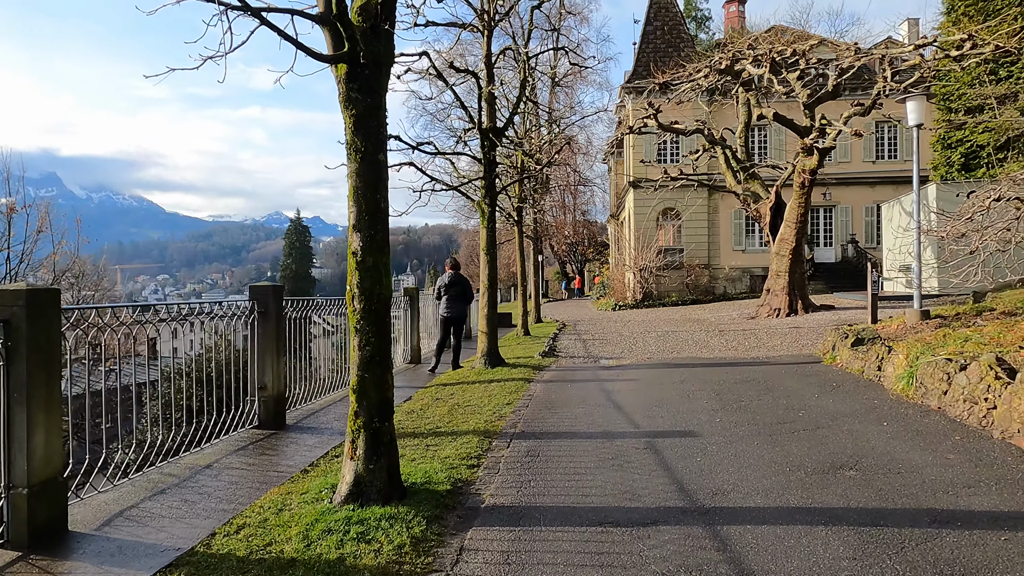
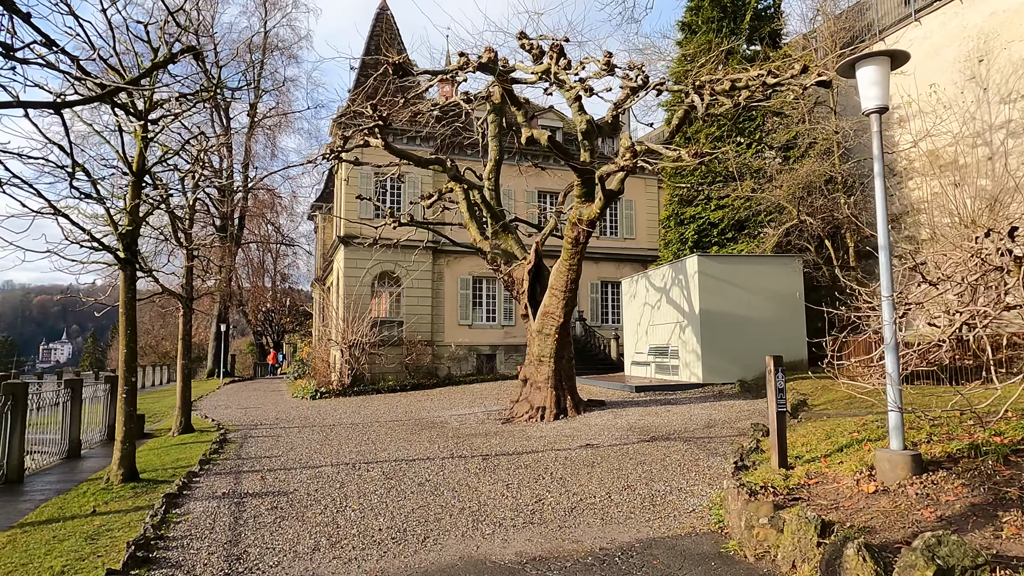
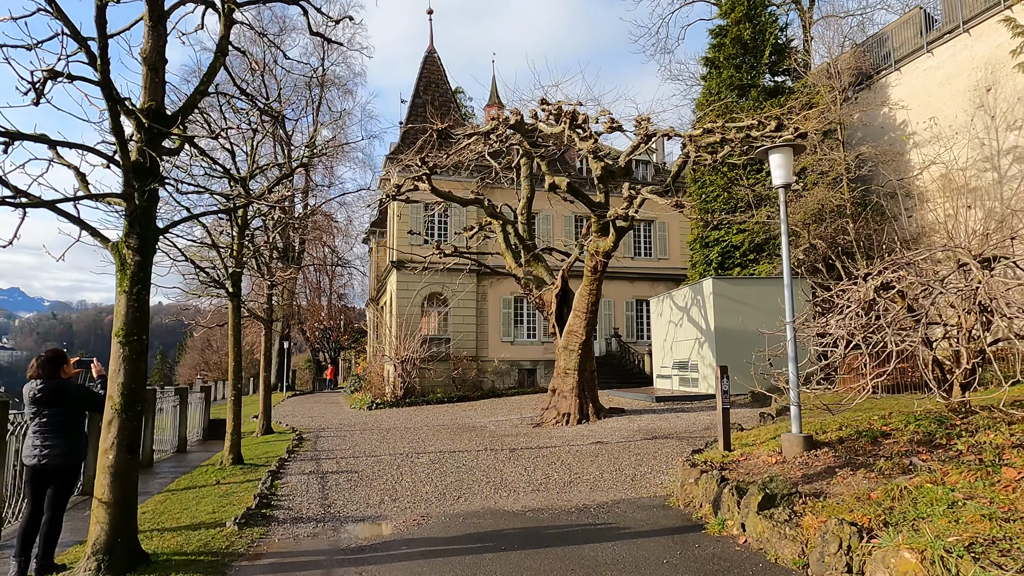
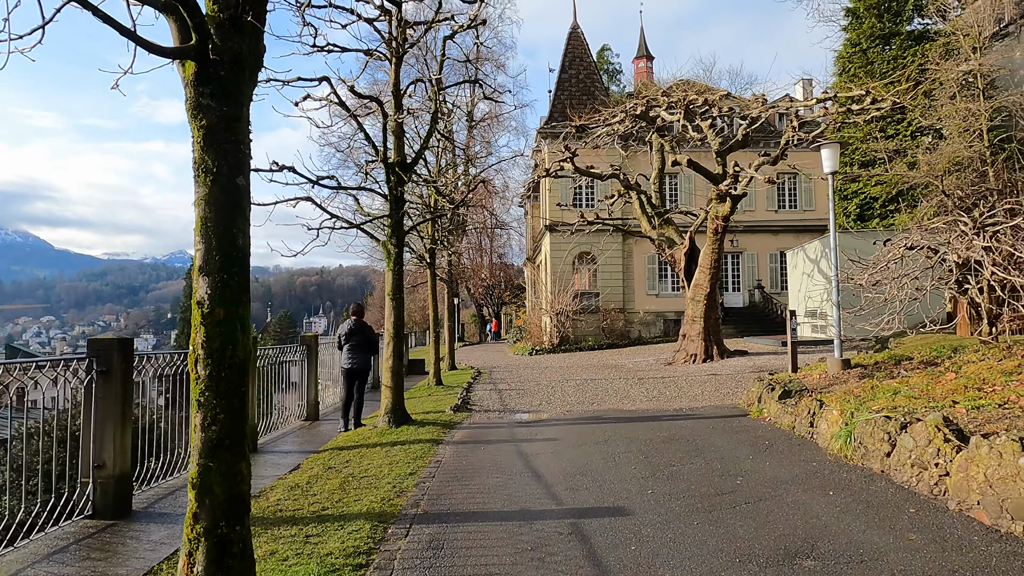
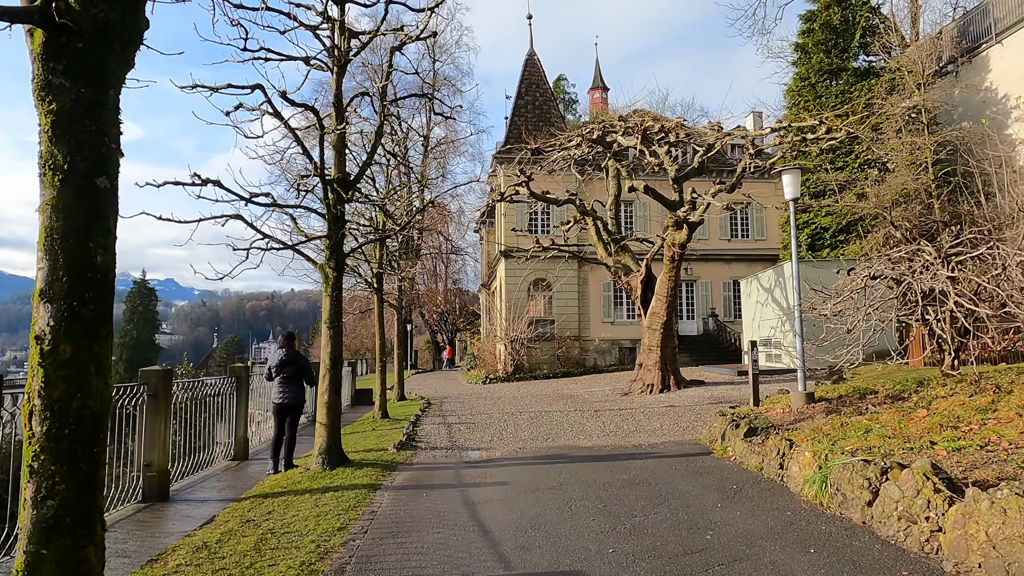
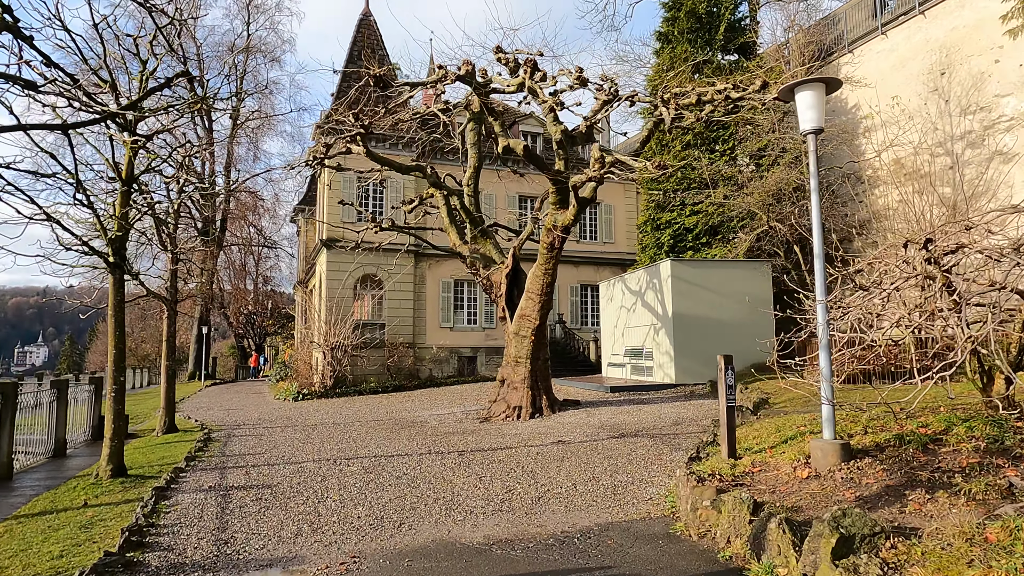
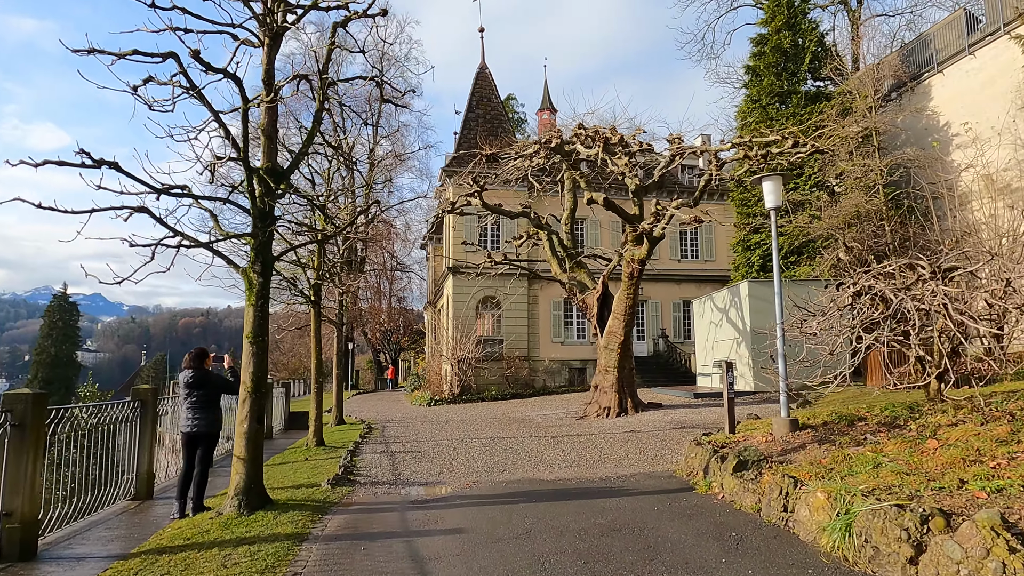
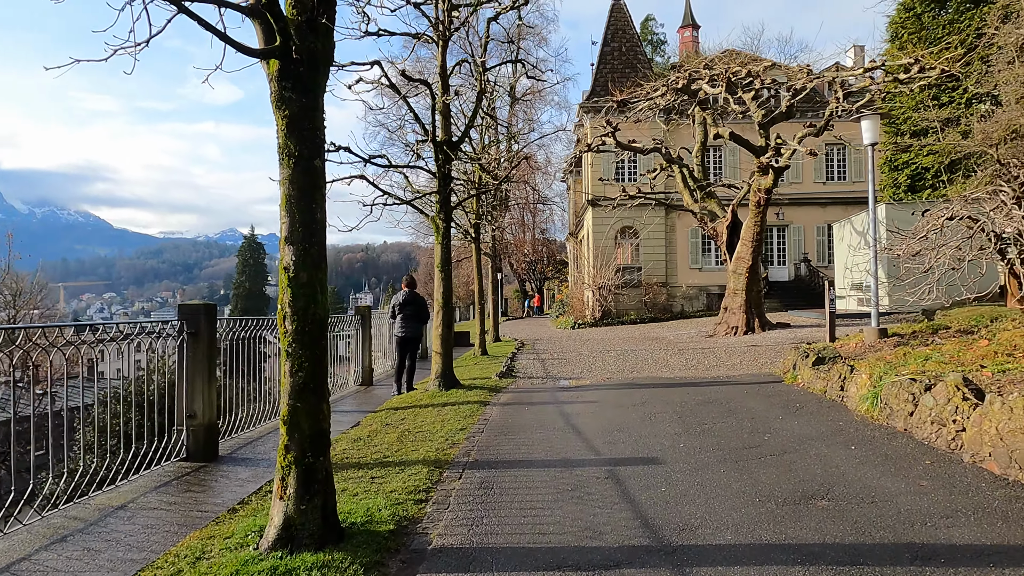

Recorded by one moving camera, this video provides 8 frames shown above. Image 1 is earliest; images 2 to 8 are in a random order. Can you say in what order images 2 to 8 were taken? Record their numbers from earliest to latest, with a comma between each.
8, 4, 5, 7, 3, 6, 2
